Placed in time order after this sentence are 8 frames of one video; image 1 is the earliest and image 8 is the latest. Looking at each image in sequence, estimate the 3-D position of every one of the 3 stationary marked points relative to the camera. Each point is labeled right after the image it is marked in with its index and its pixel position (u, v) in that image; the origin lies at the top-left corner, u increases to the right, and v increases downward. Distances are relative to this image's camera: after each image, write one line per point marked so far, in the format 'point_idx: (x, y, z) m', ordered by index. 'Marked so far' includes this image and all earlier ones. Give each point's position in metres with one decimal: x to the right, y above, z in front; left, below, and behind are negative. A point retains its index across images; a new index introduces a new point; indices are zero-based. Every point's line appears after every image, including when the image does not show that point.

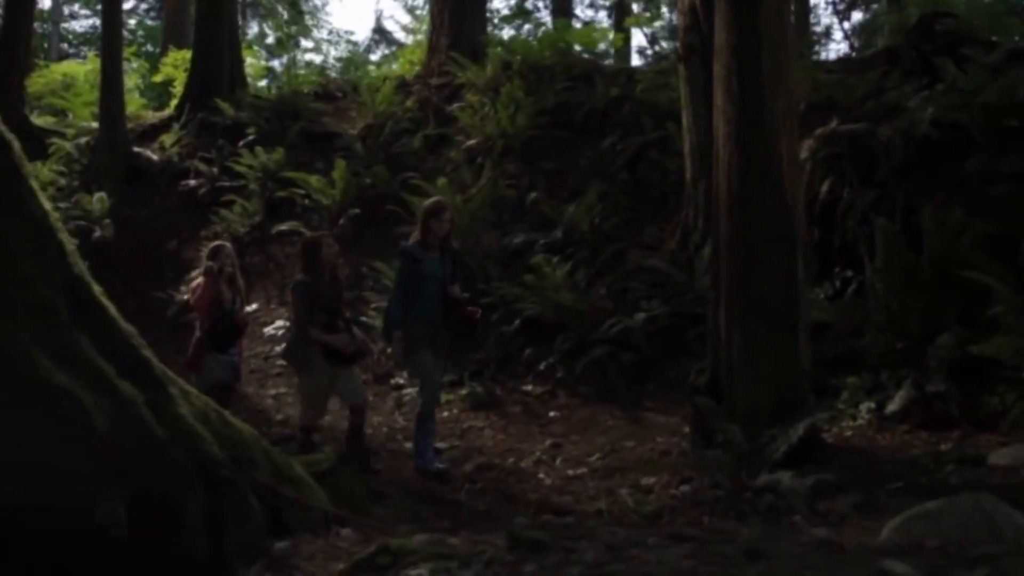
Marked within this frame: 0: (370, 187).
0: (-2.9, +2.1, +18.6) m
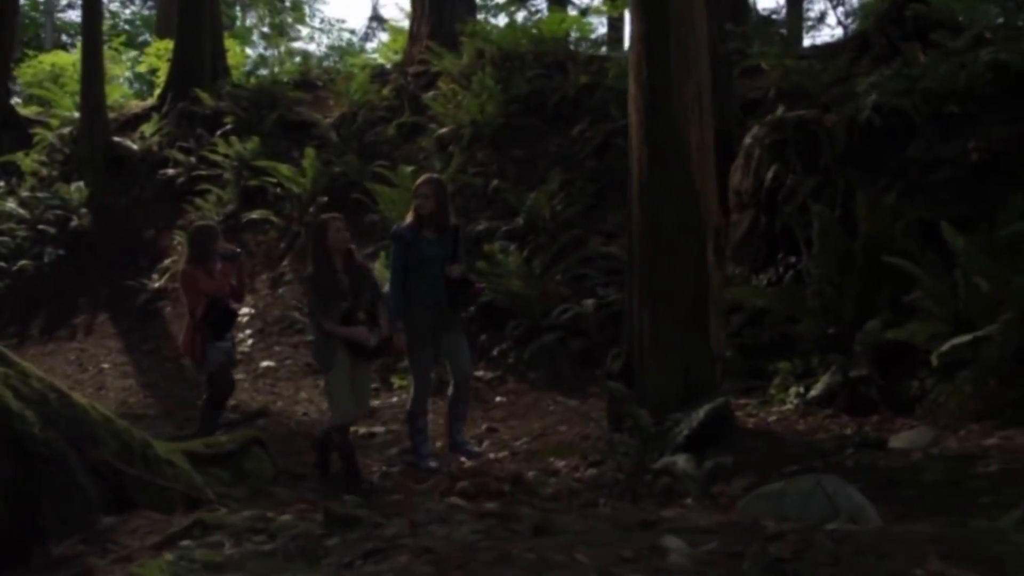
0: (-3.5, +2.3, +18.8) m
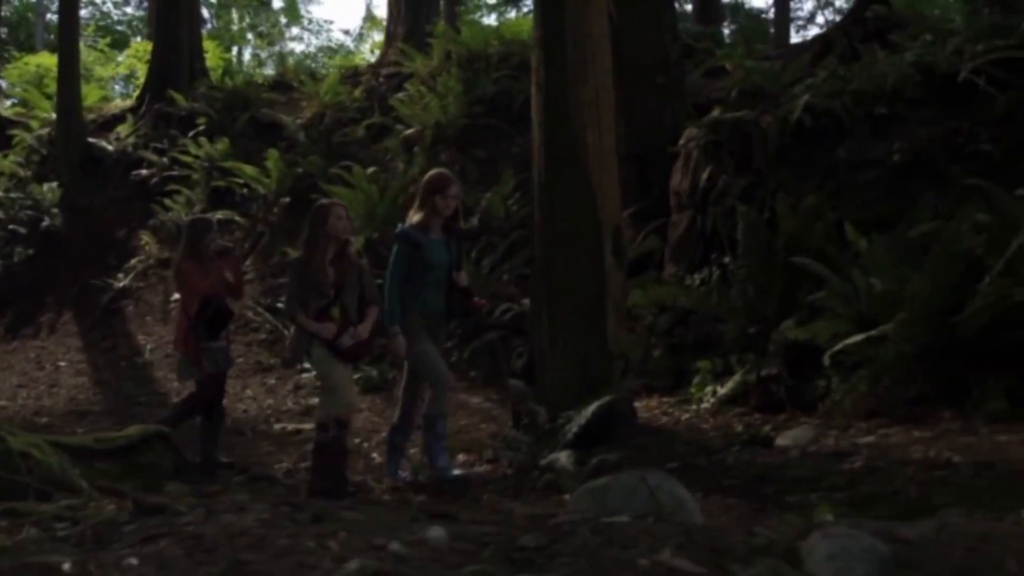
0: (-4.3, +2.3, +19.0) m
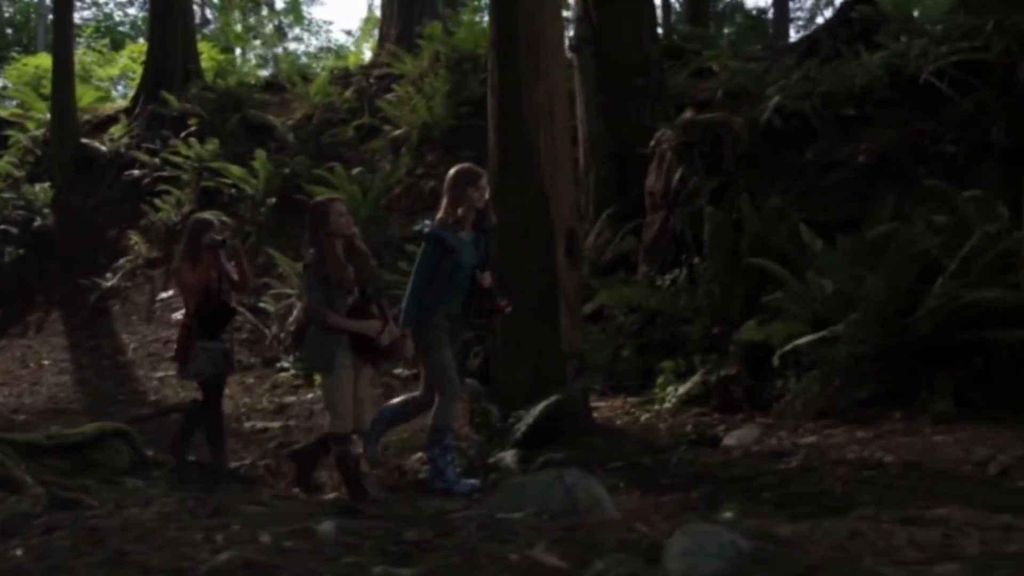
0: (-4.6, +2.4, +19.2) m
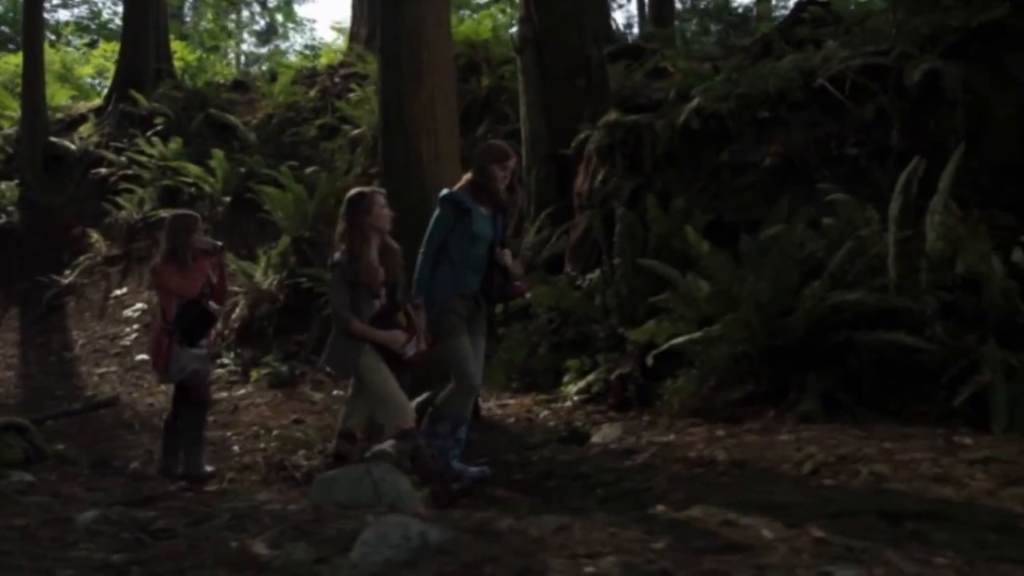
0: (-5.6, +2.4, +19.5) m
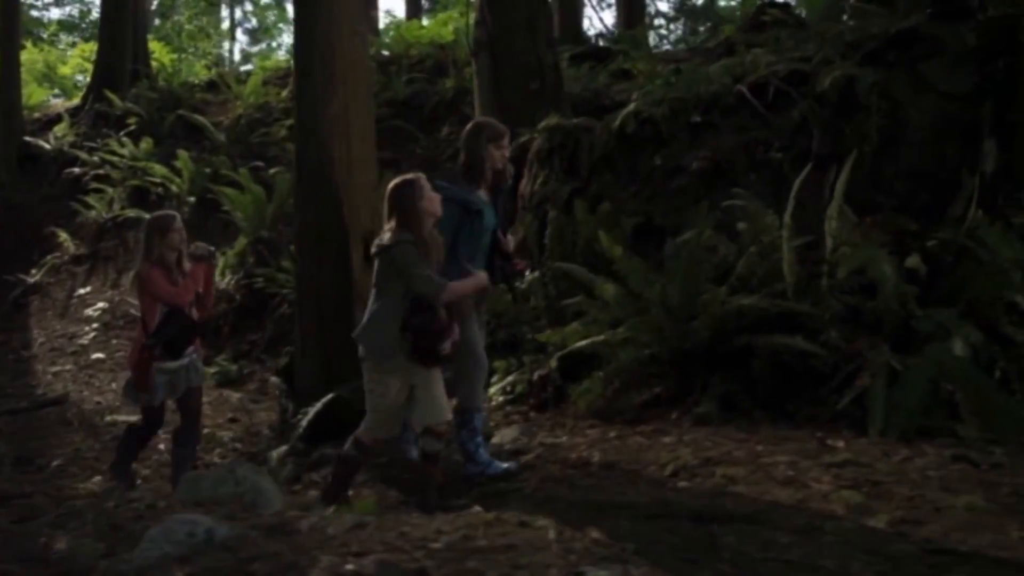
0: (-6.4, +2.4, +19.7) m
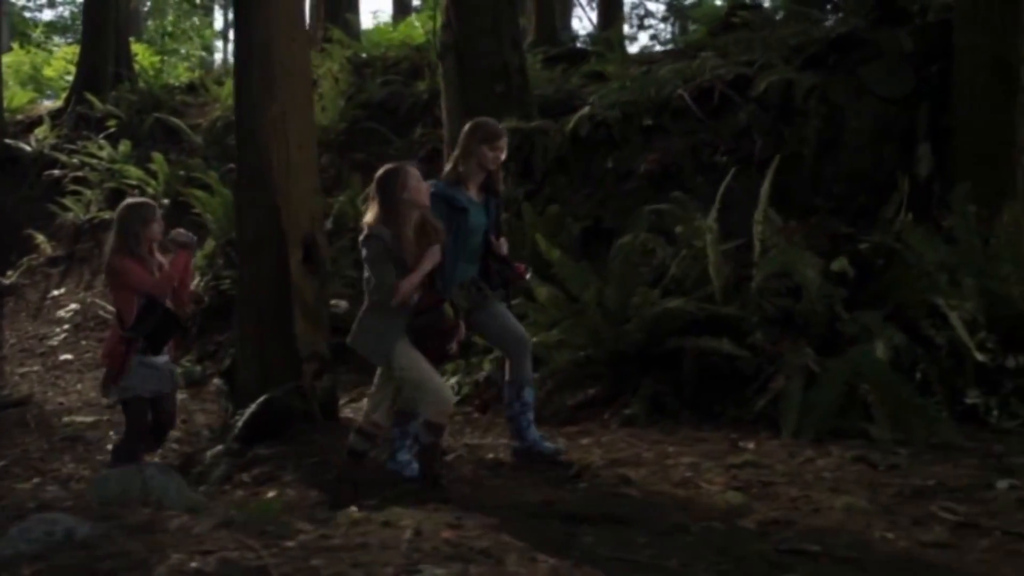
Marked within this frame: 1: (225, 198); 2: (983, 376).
0: (-7.0, +2.4, +19.9) m
1: (-5.4, +1.7, +17.1) m
2: (+4.3, -0.8, +8.3) m
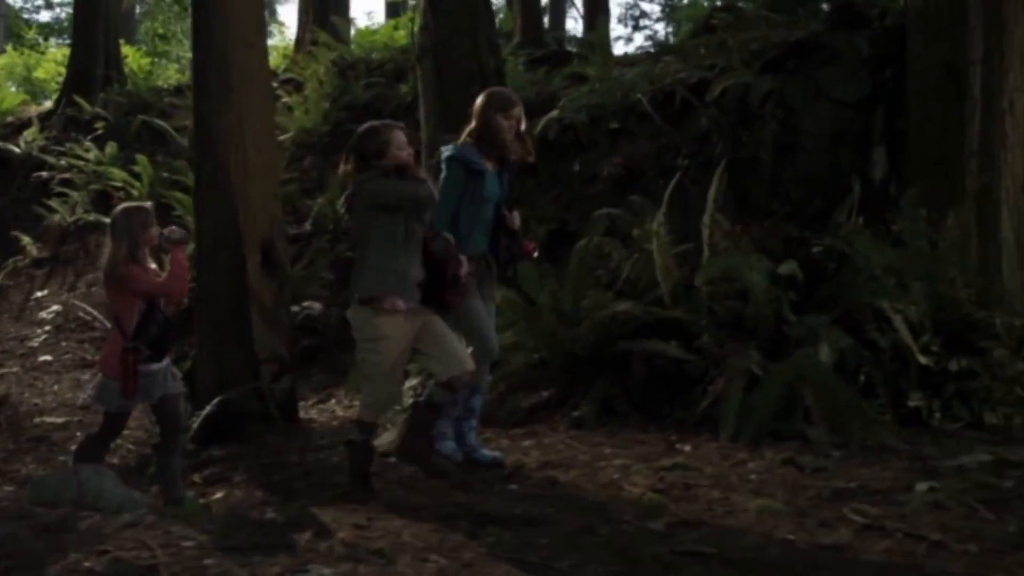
0: (-7.5, +2.4, +20.0) m
1: (-5.8, +1.6, +17.3) m
2: (+3.8, -0.8, +8.4) m
